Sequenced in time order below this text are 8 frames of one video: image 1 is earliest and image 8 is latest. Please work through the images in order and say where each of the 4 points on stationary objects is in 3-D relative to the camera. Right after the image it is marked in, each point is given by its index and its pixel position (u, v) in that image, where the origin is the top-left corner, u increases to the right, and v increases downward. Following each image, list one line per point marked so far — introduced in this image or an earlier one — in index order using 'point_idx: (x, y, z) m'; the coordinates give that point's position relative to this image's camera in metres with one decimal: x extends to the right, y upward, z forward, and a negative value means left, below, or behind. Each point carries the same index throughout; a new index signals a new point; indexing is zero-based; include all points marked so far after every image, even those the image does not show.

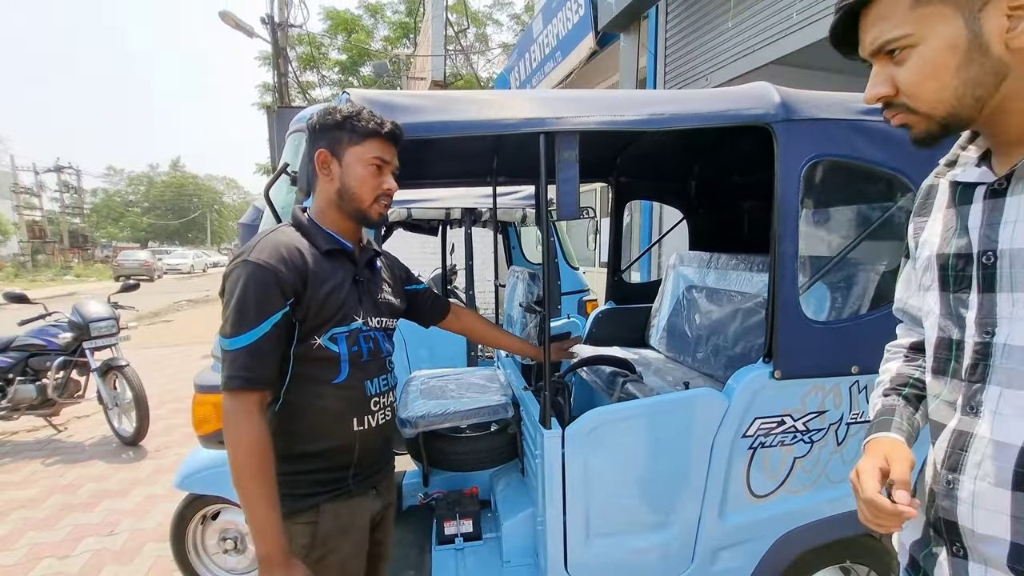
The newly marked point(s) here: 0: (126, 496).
0: (-2.4, -1.3, +3.4) m
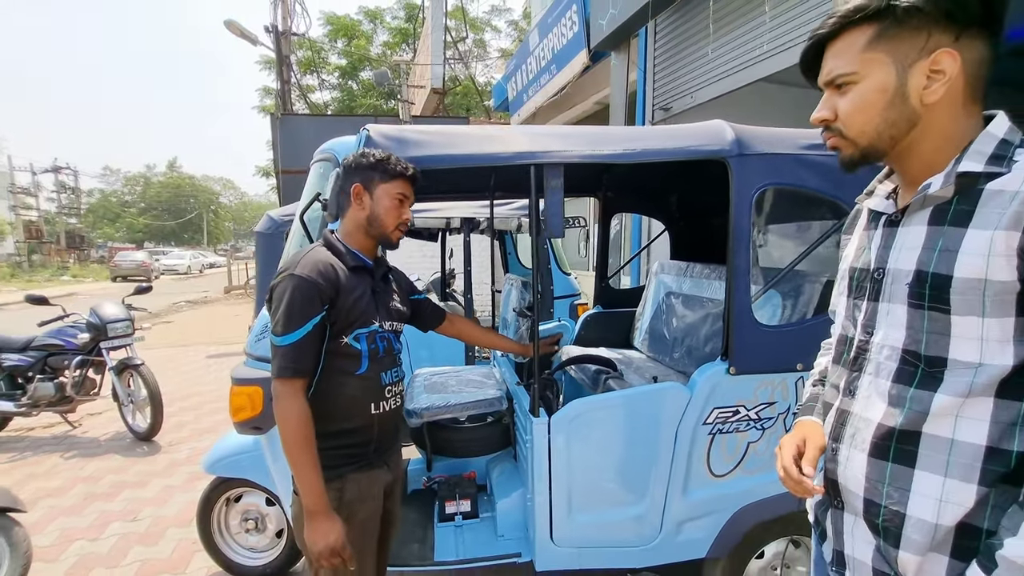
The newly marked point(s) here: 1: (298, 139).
0: (-2.4, -1.3, +3.6) m
1: (-3.4, +2.4, +8.7) m
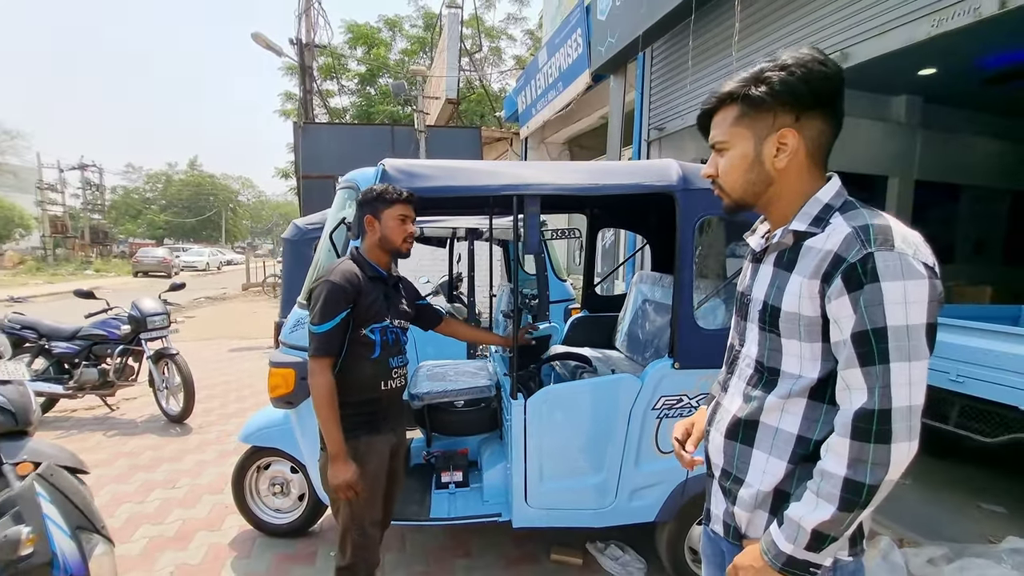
0: (-2.5, -1.3, +4.1) m
1: (-3.2, +2.4, +9.2) m
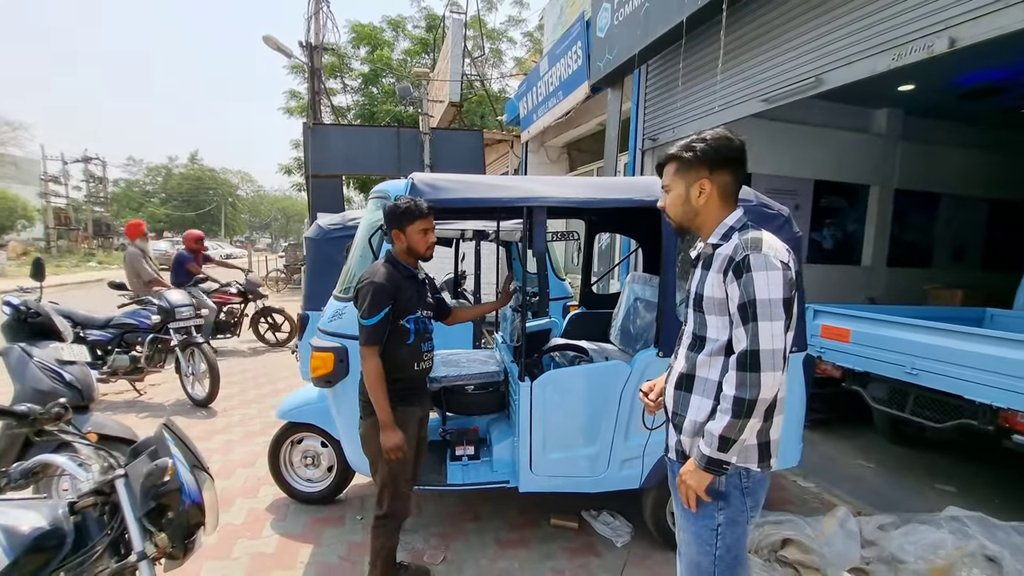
0: (-2.5, -1.3, +4.5) m
1: (-3.2, +2.5, +9.5) m
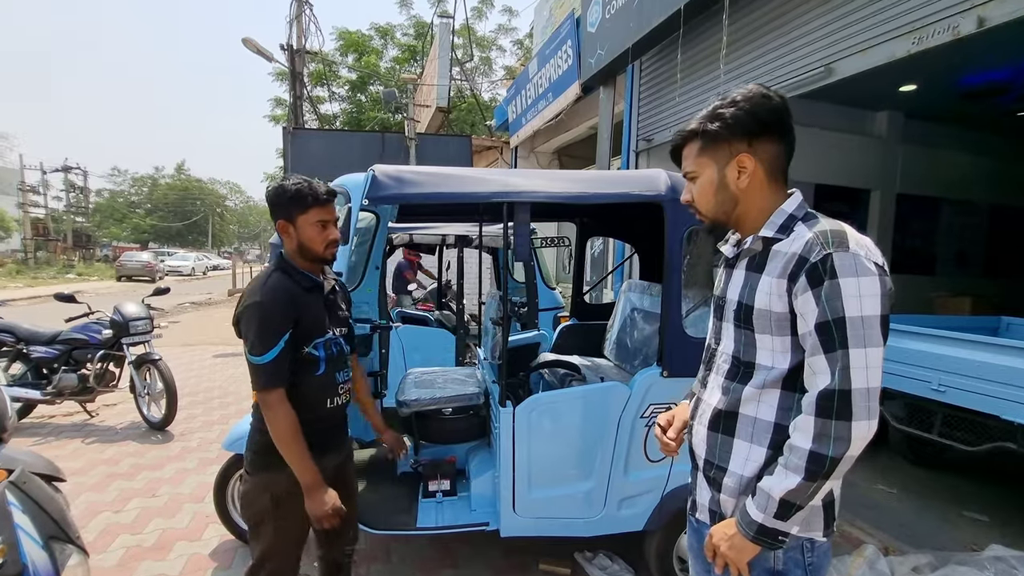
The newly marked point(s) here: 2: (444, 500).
0: (-2.6, -1.3, +4.0) m
1: (-3.4, +2.3, +9.1) m
2: (-0.3, -1.0, +2.6) m
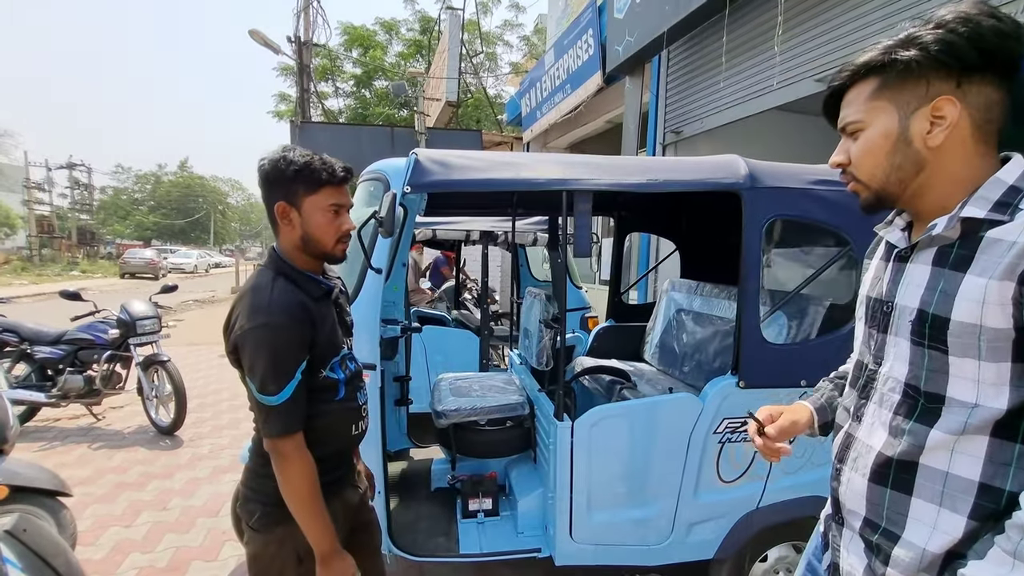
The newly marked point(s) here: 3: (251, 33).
0: (-2.4, -1.3, +3.8) m
1: (-3.2, +2.3, +8.9) m
2: (-0.1, -1.0, +2.4) m
3: (-4.9, +4.8, +10.2) m
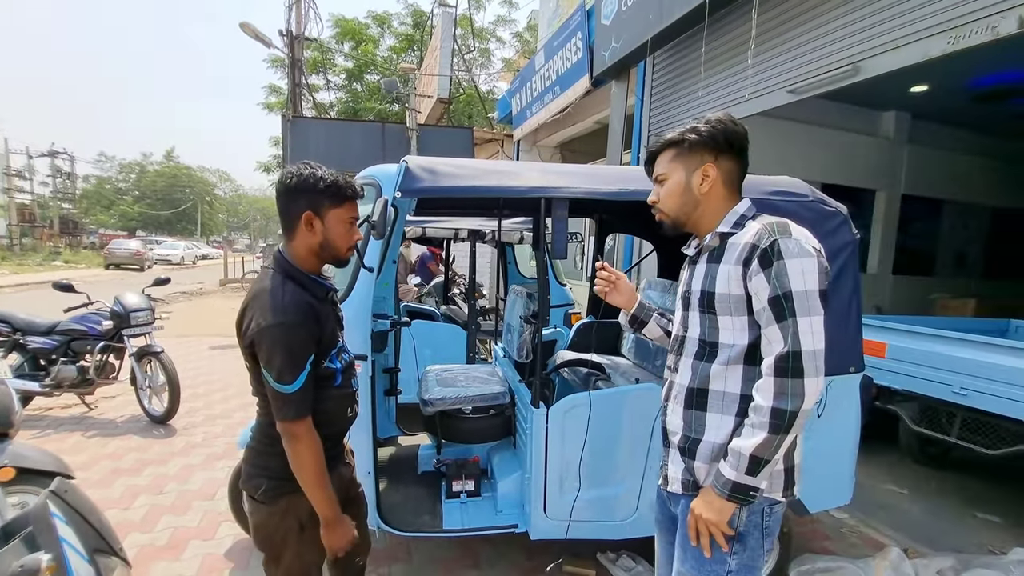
0: (-2.5, -1.3, +3.9) m
1: (-3.3, +2.4, +9.0) m
2: (-0.2, -1.0, +2.6) m
3: (-5.0, +4.9, +10.2) m
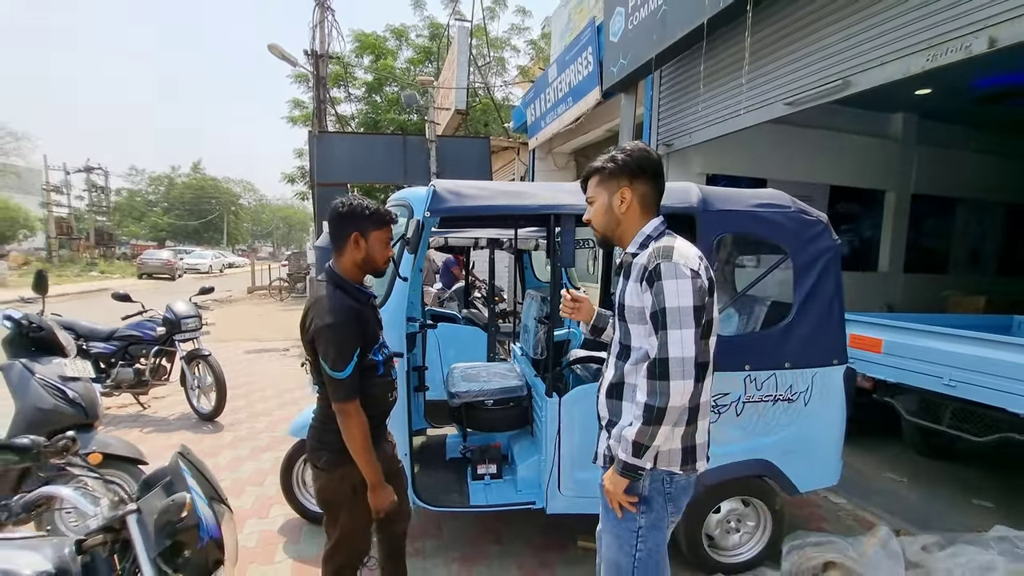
0: (-2.3, -1.3, +4.4) m
1: (-3.1, +2.3, +9.4) m
2: (-0.1, -1.0, +2.9) m
3: (-4.8, +4.8, +10.8) m
